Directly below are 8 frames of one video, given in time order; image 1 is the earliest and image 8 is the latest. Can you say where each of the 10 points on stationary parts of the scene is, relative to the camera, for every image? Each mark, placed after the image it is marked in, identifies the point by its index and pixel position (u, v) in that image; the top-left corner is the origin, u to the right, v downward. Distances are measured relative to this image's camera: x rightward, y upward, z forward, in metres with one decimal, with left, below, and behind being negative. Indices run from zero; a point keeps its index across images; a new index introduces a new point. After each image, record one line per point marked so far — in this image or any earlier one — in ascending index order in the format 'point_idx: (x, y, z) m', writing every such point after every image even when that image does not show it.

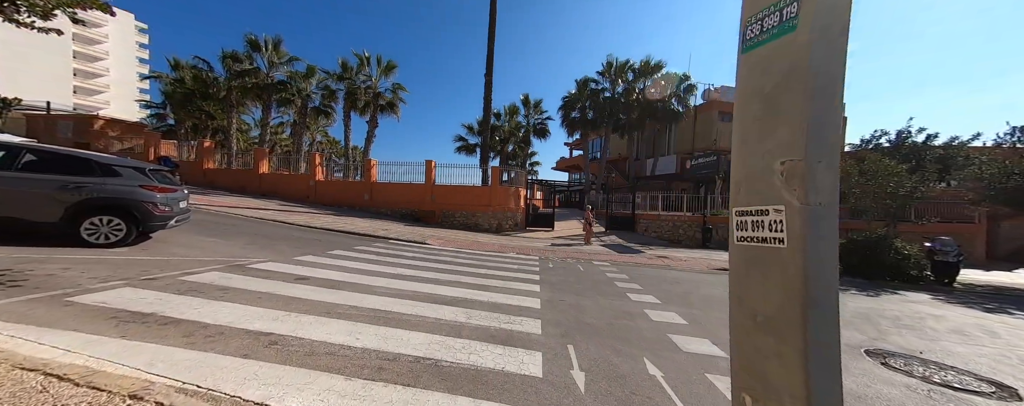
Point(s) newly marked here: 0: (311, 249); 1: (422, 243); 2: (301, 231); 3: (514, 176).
0: (-5.2, -1.1, +7.2) m
1: (-3.6, -1.6, +11.2) m
2: (-7.3, -1.0, +9.5) m
3: (+0.2, +1.8, +18.7) m
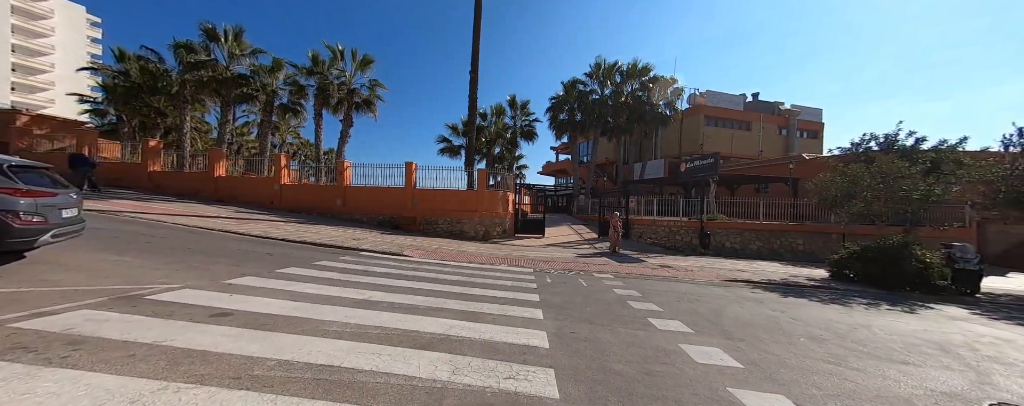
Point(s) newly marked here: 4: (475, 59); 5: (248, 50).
0: (-5.3, -1.3, +5.7) m
1: (-4.0, -1.8, +9.8) m
2: (-7.5, -1.2, +8.0) m
3: (-0.6, +1.4, +17.6) m
4: (-2.3, +9.8, +18.8) m
5: (-17.4, +10.3, +18.3) m
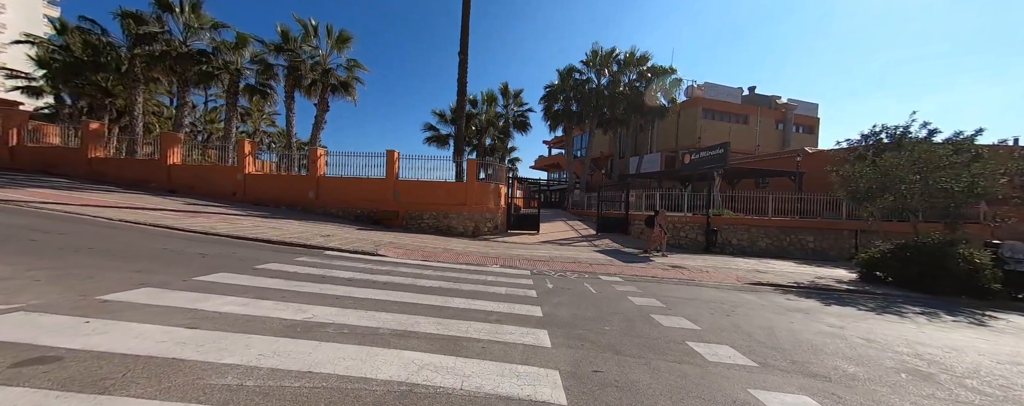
0: (-5.4, -1.1, +4.3) m
1: (-4.2, -1.6, +8.4) m
2: (-7.7, -0.9, +6.5) m
3: (-1.0, +1.8, +16.3) m
4: (-2.7, +10.2, +17.3) m
5: (-17.8, +10.8, +16.3) m
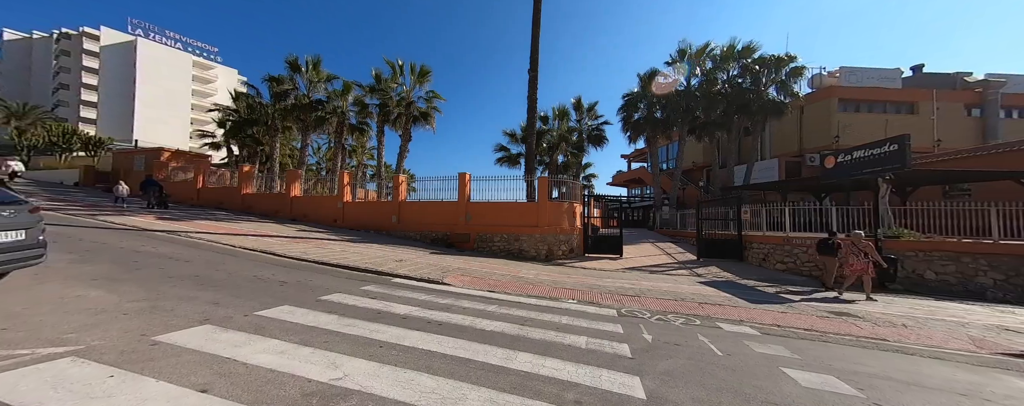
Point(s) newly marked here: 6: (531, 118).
0: (-4.3, -1.6, +4.3) m
1: (-2.1, -2.3, +7.9) m
2: (-6.0, -1.6, +7.0) m
3: (+3.0, +0.7, +15.0) m
4: (+1.4, +8.9, +17.0) m
5: (-13.4, +9.0, +19.8) m
6: (+1.1, +5.2, +17.1) m
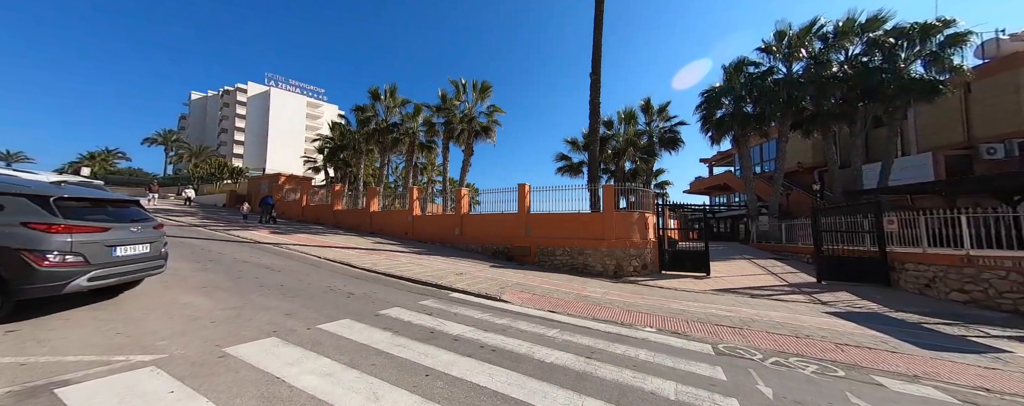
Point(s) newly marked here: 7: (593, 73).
0: (-3.4, -1.8, +4.5) m
1: (-0.4, -2.6, +7.5) m
2: (-4.4, -2.0, +7.4) m
3: (+6.0, +0.2, +13.4) m
4: (+4.8, +8.3, +16.0) m
5: (-9.0, +7.9, +22.1) m
6: (+4.7, +4.6, +16.0) m
7: (+4.6, +7.5, +16.0) m
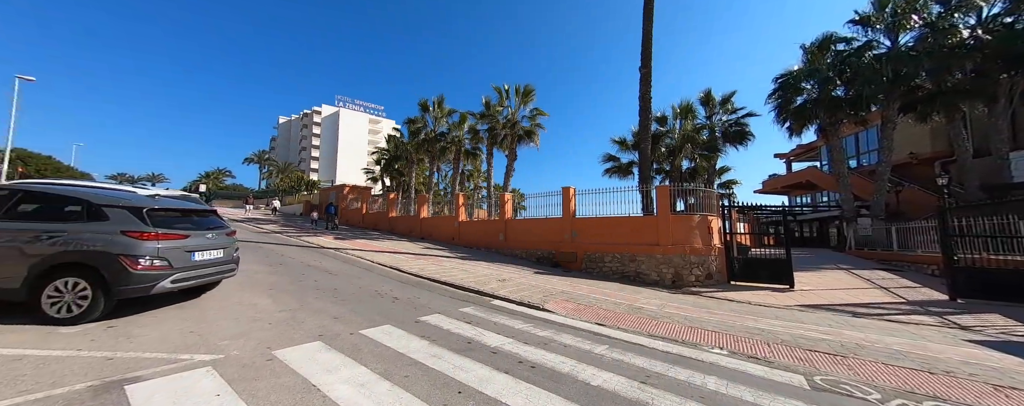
0: (-2.7, -1.9, +4.6) m
1: (+0.7, -2.7, +7.1) m
2: (-3.2, -2.2, +7.7) m
3: (+8.0, +0.1, +11.9) m
4: (+7.1, +8.2, +14.9) m
5: (-5.6, +7.4, +23.1) m
6: (+7.0, +4.4, +14.8) m
7: (+6.9, +7.4, +14.9) m
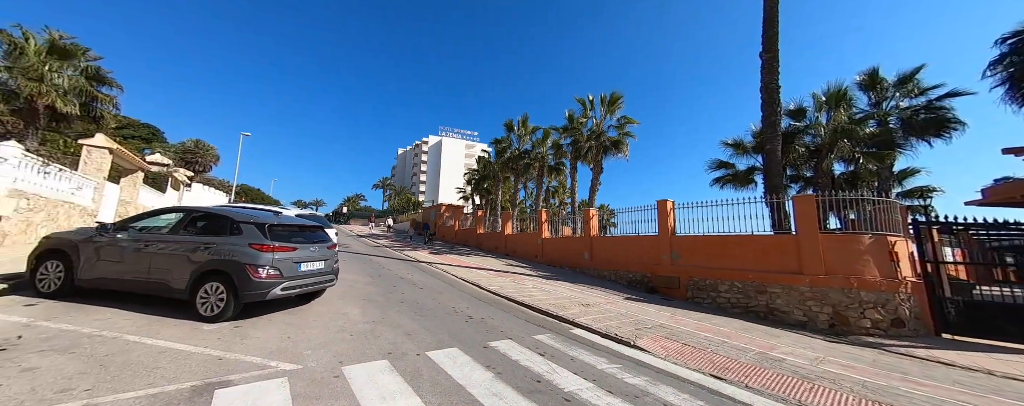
0: (-1.5, -2.2, +4.6) m
1: (+2.5, -3.1, +5.8) m
2: (-1.1, -2.7, +7.7) m
3: (+10.9, -0.3, +8.4) m
4: (+10.9, +7.5, +12.0) m
5: (+1.3, +6.0, +23.6) m
6: (+10.8, +3.8, +11.7) m
7: (+10.7, +6.7, +12.0) m
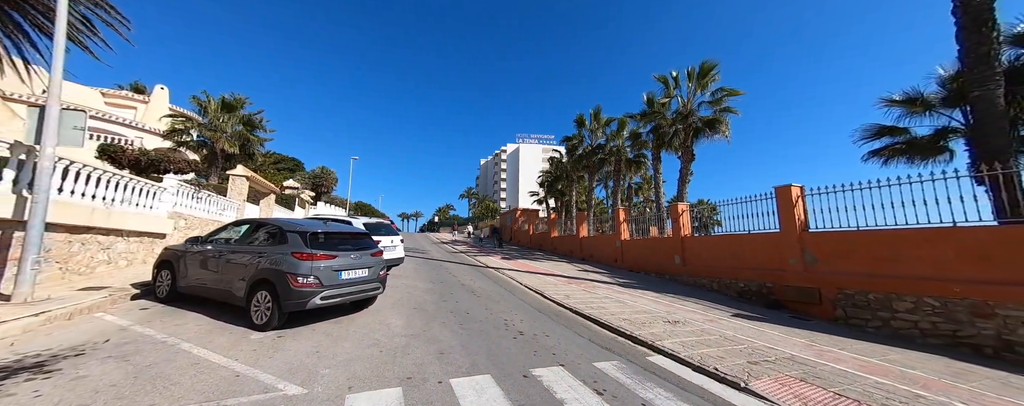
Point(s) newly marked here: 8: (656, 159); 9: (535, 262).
0: (-0.9, -2.3, +4.1) m
1: (+3.4, -2.9, +4.1) m
2: (+0.5, -2.7, +6.9) m
3: (+12.0, +0.4, +4.3) m
4: (+12.5, +8.2, +7.8) m
5: (+6.8, +6.1, +21.6) m
6: (+12.6, +4.5, +7.6) m
7: (+12.4, +7.4, +7.9) m
8: (+9.2, +3.0, +18.1) m
9: (+1.3, -3.2, +15.5) m
